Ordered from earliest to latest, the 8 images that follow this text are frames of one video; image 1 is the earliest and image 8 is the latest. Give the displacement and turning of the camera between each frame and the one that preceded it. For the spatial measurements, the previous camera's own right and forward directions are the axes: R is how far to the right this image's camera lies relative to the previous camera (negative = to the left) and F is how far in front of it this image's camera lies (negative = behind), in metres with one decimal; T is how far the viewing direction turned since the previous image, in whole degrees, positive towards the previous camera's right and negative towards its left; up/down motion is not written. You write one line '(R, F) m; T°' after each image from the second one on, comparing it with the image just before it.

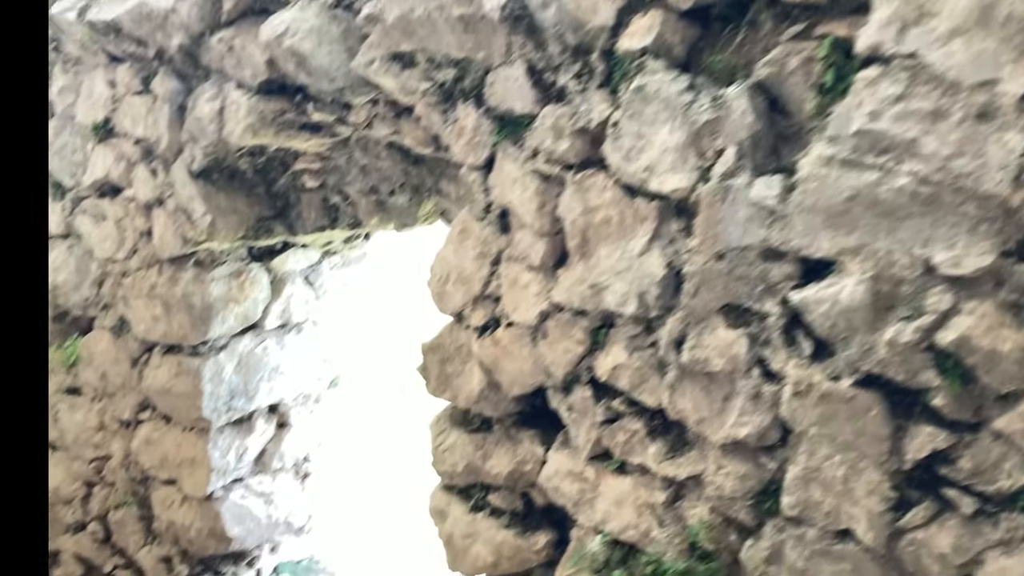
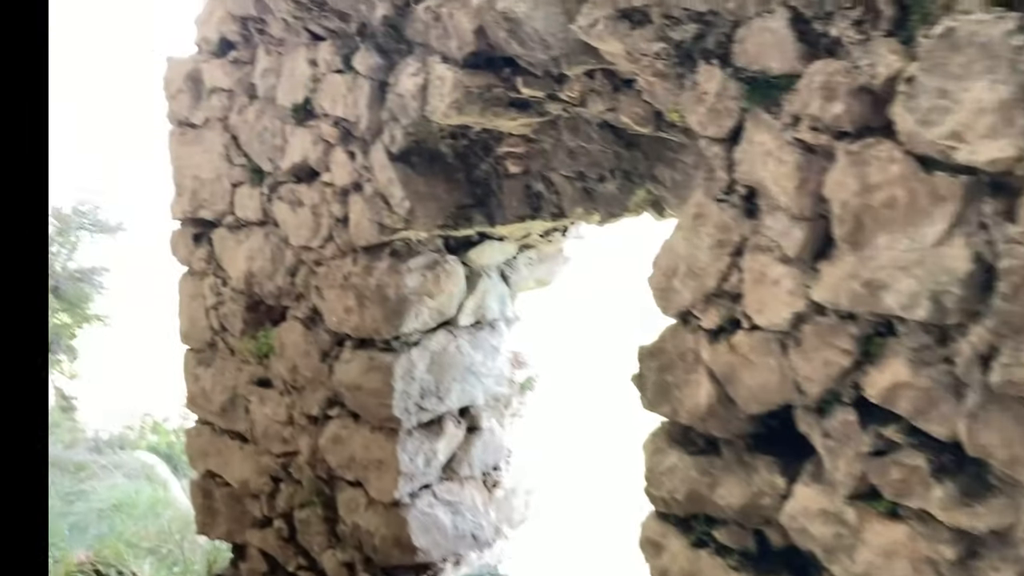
(-0.1, +0.2) m; -10°
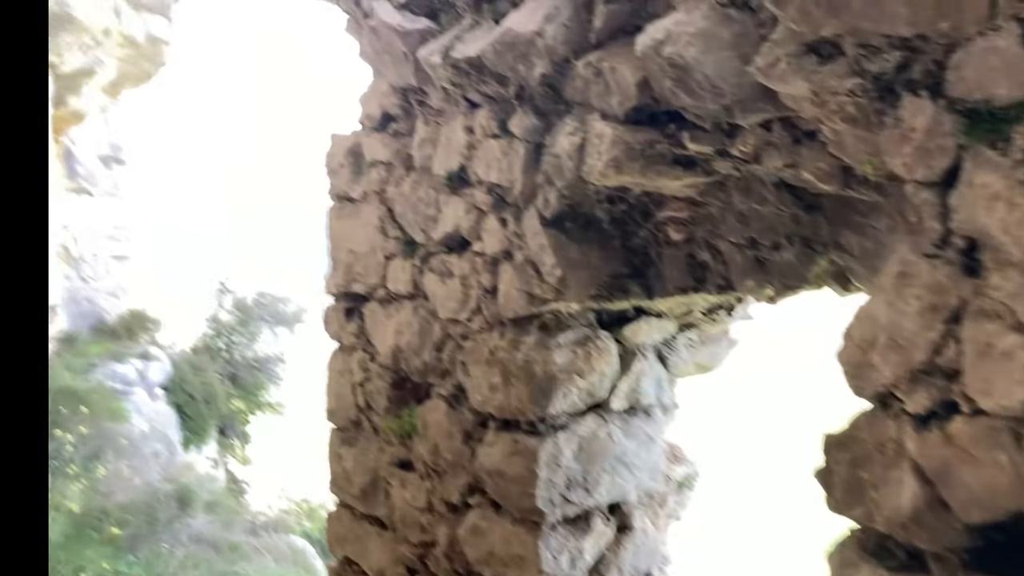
(0.0, +0.1) m; -9°
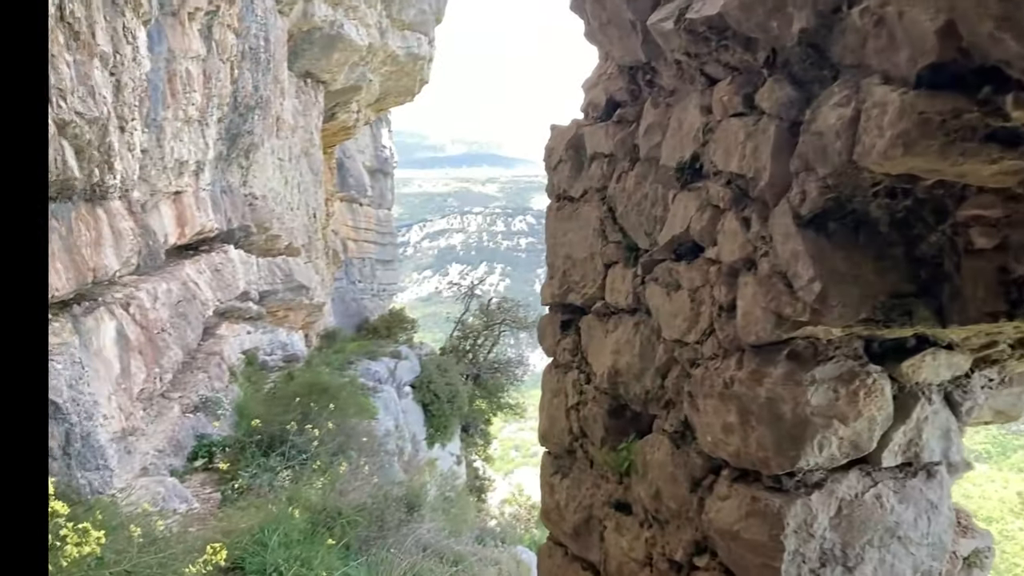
(0.0, +0.3) m; -14°
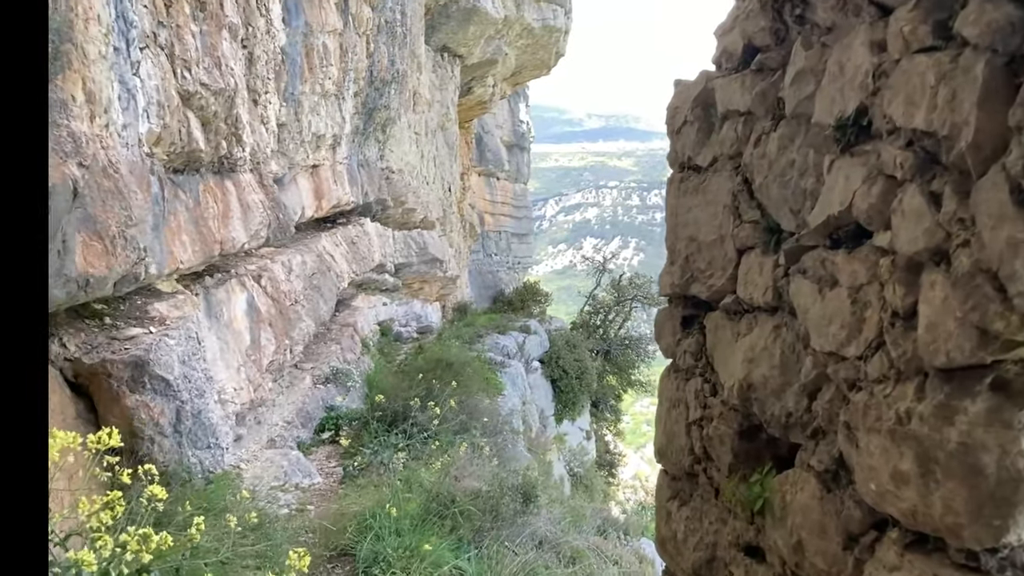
(0.0, +0.3) m; -8°
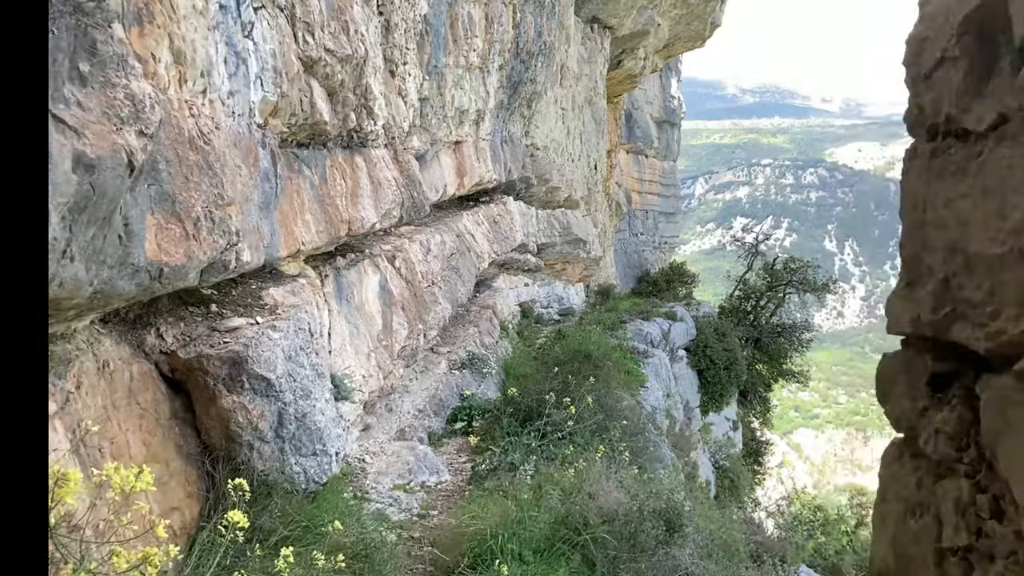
(0.0, +0.5) m; -8°
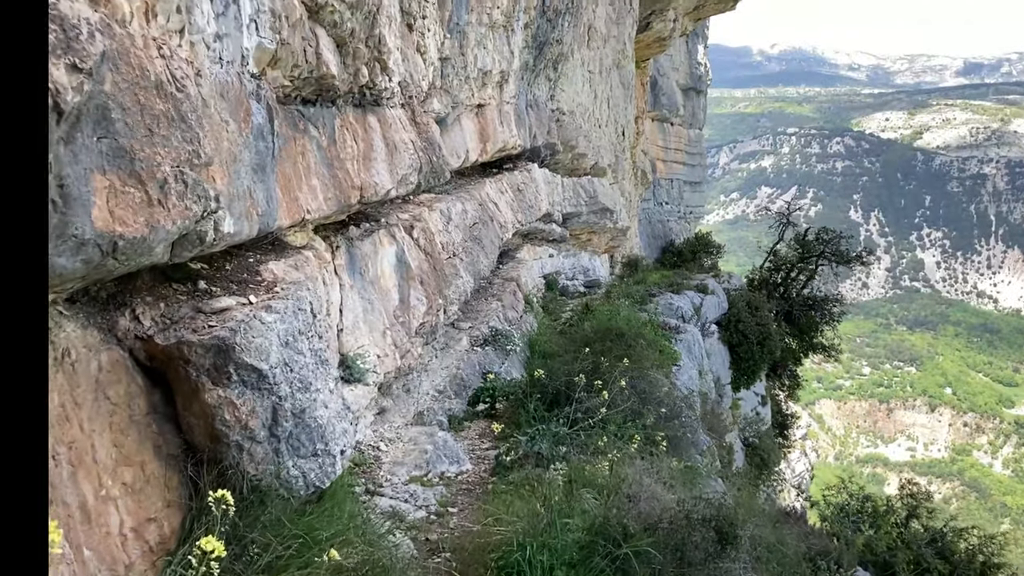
(0.0, +0.5) m; -1°
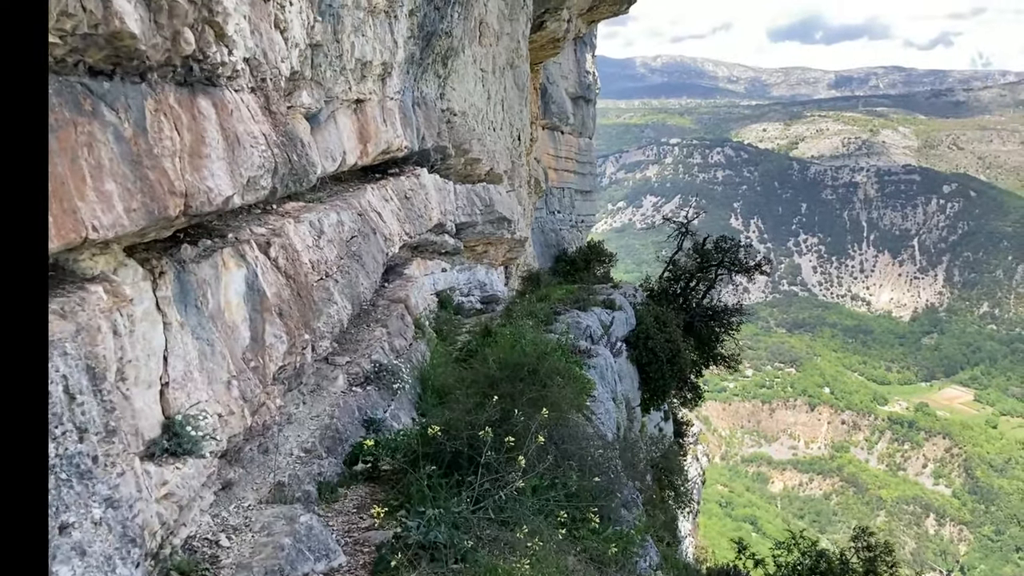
(0.0, +1.2) m; +6°
